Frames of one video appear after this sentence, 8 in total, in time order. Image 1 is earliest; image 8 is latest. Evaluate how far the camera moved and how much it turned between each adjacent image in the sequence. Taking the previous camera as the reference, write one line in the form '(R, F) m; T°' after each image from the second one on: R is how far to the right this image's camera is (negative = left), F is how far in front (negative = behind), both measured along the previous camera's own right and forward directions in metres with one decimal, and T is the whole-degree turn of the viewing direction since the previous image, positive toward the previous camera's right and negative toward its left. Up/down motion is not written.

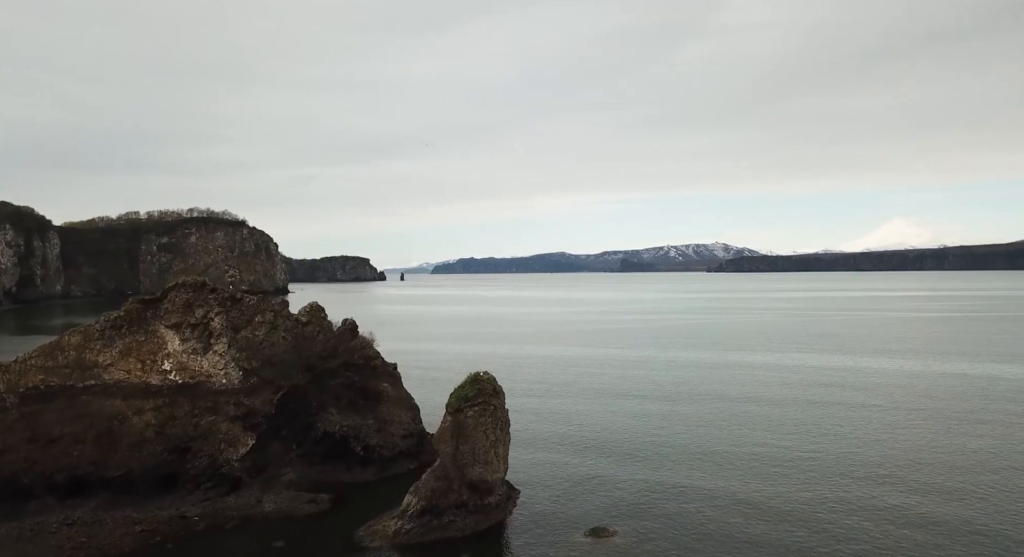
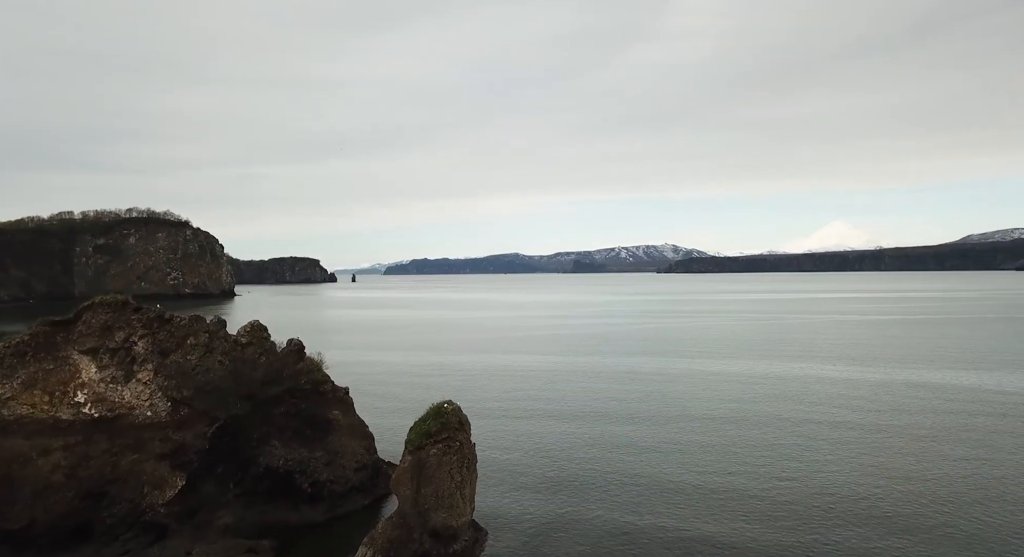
(+0.3, +1.5) m; +1°
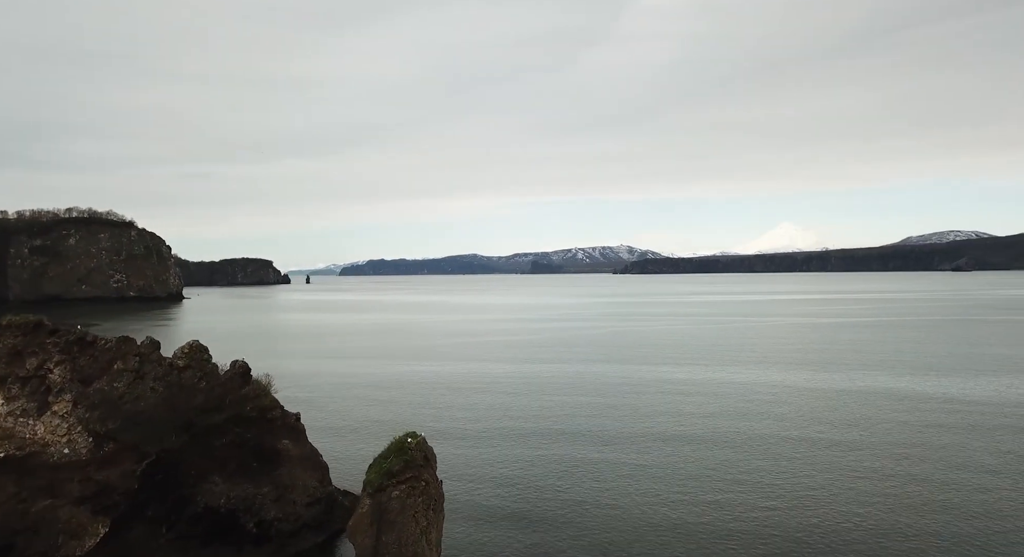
(-0.2, +1.1) m; +3°
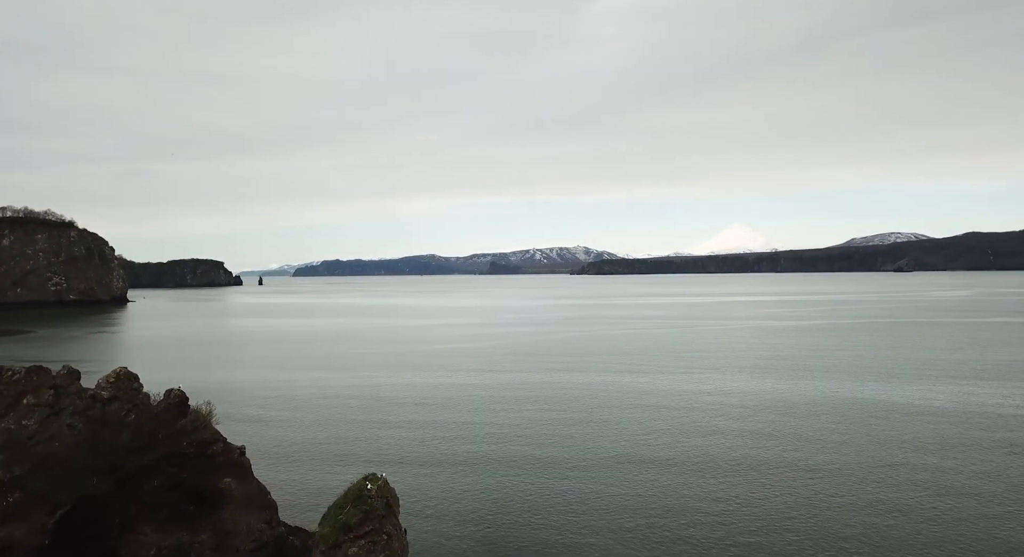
(-0.2, +1.1) m; +3°
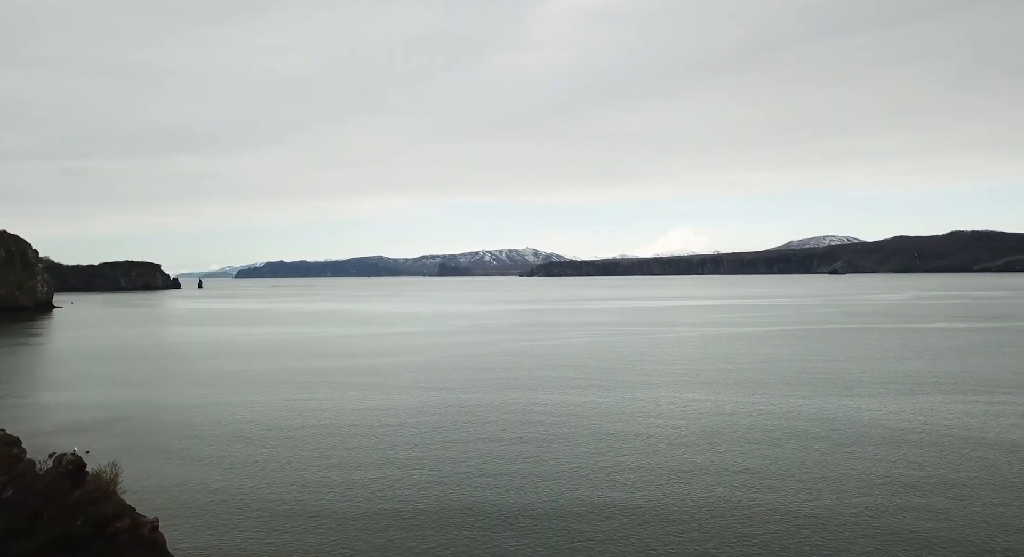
(-0.3, +1.6) m; +4°
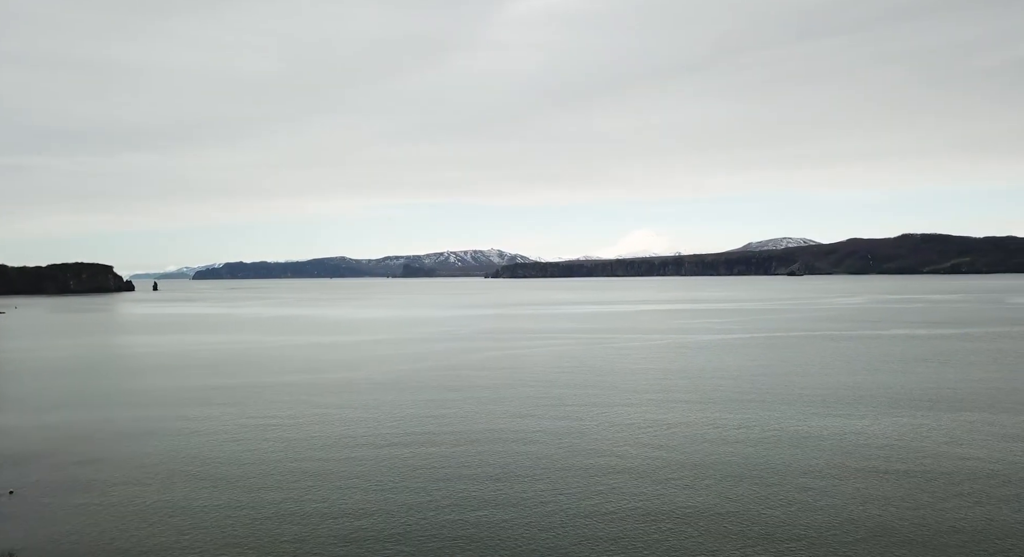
(-0.3, +1.5) m; +3°
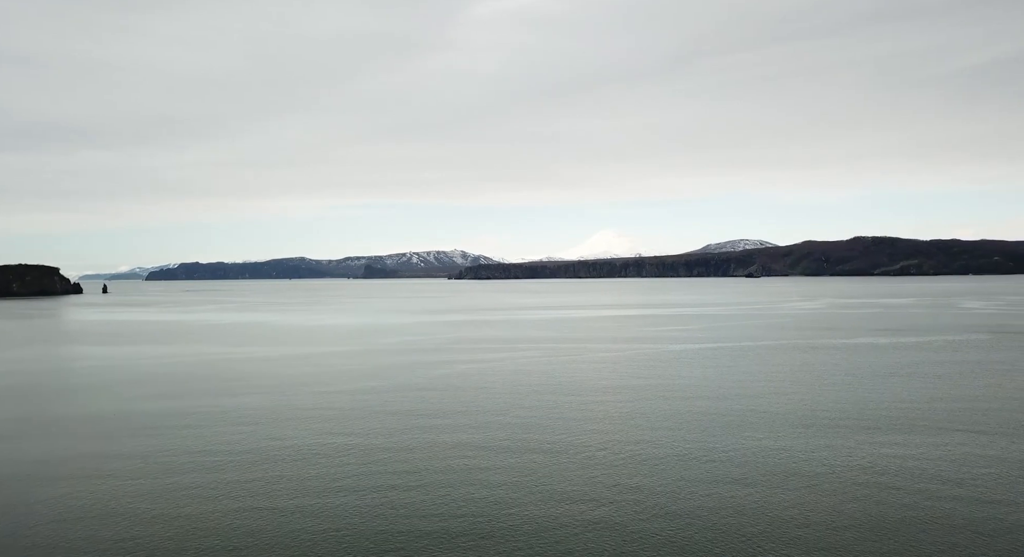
(-0.4, +1.7) m; +3°
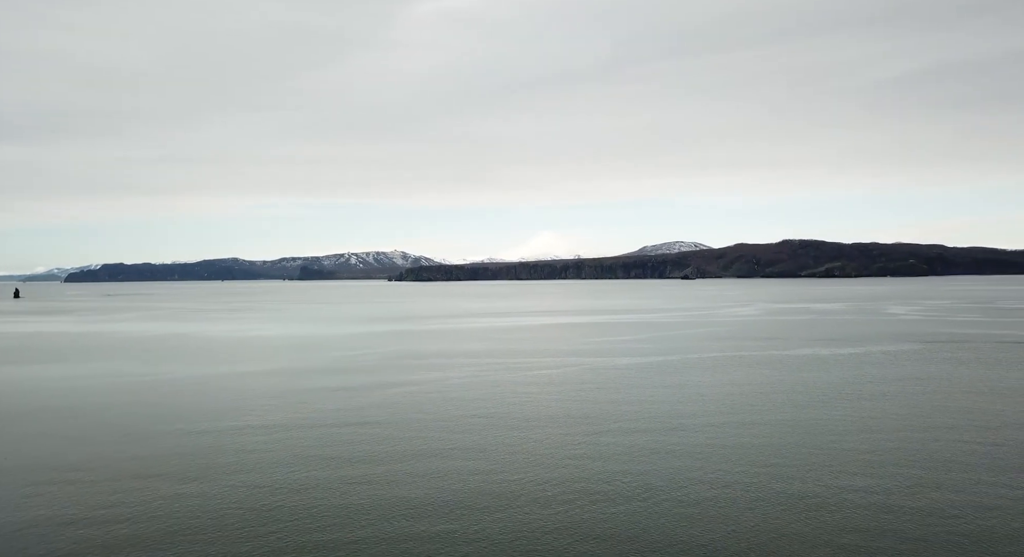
(-0.5, +2.5) m; +5°
